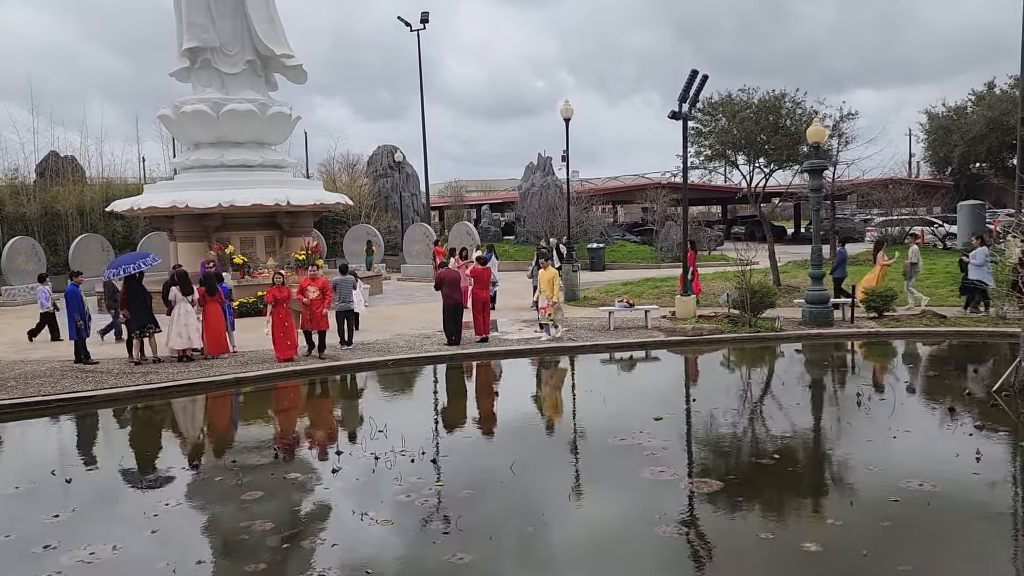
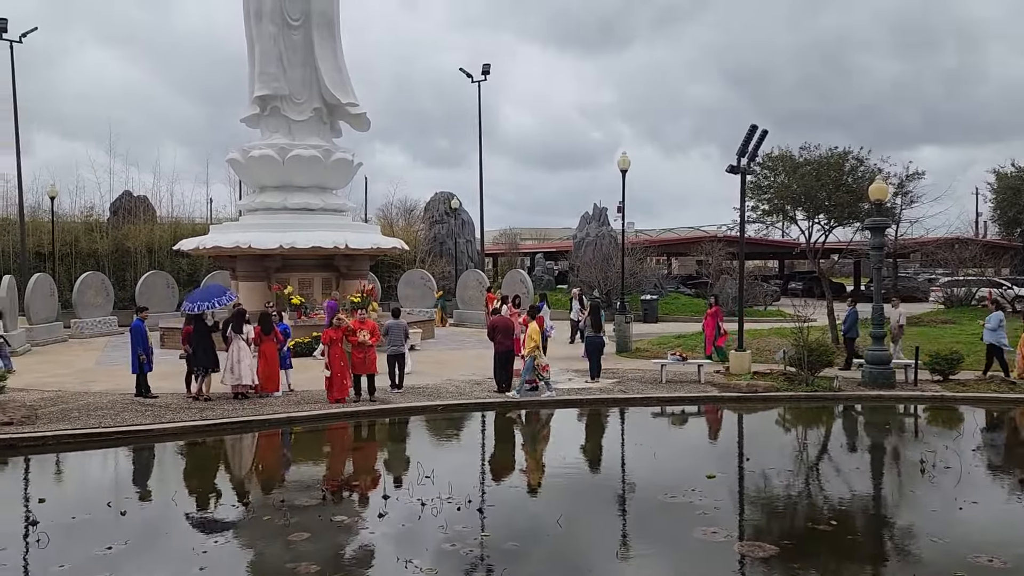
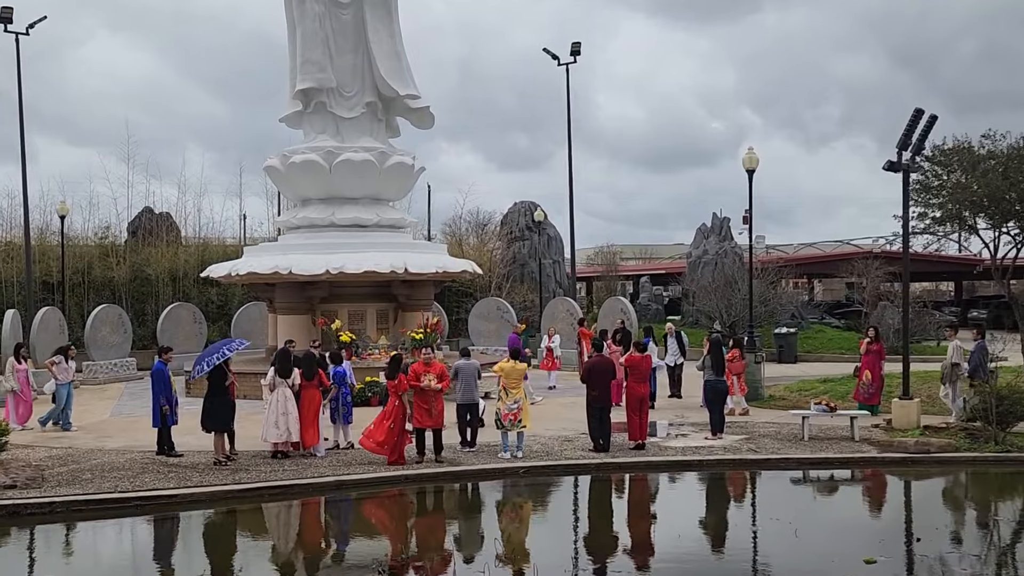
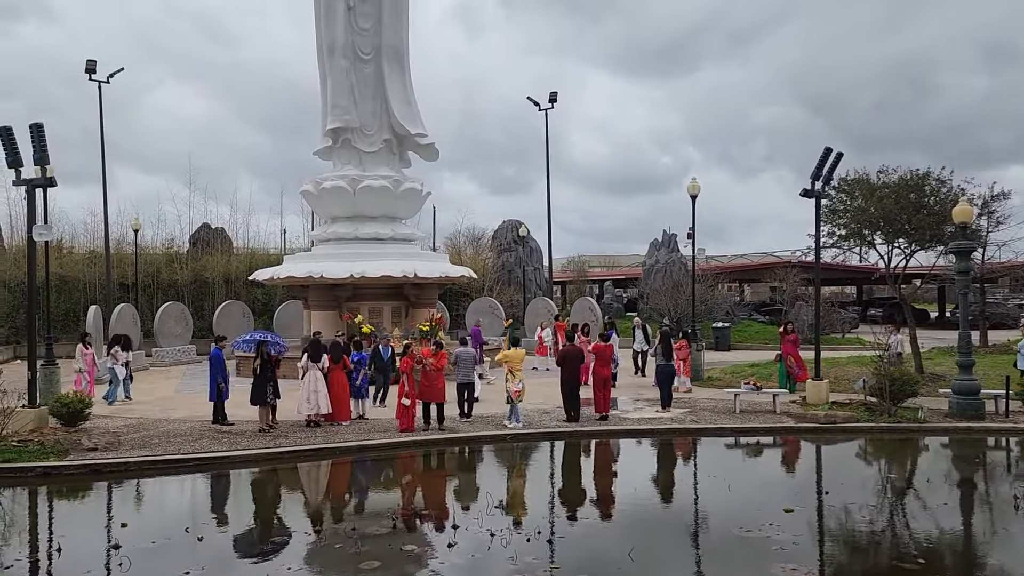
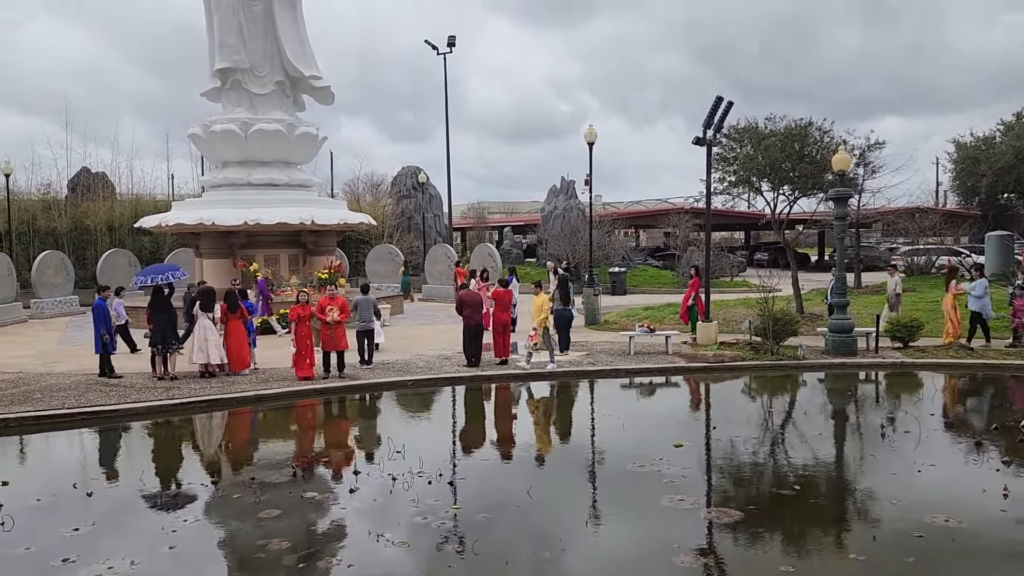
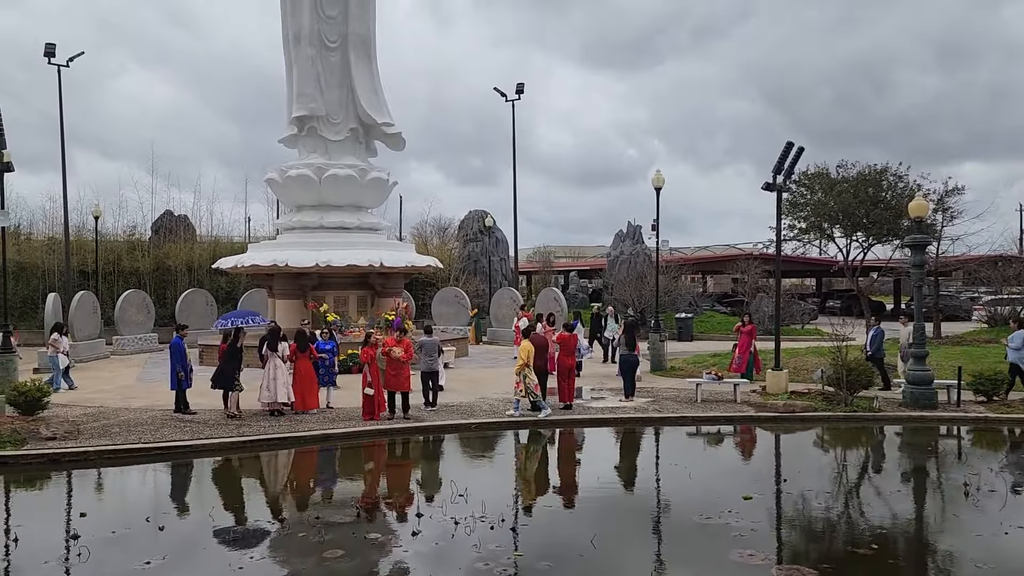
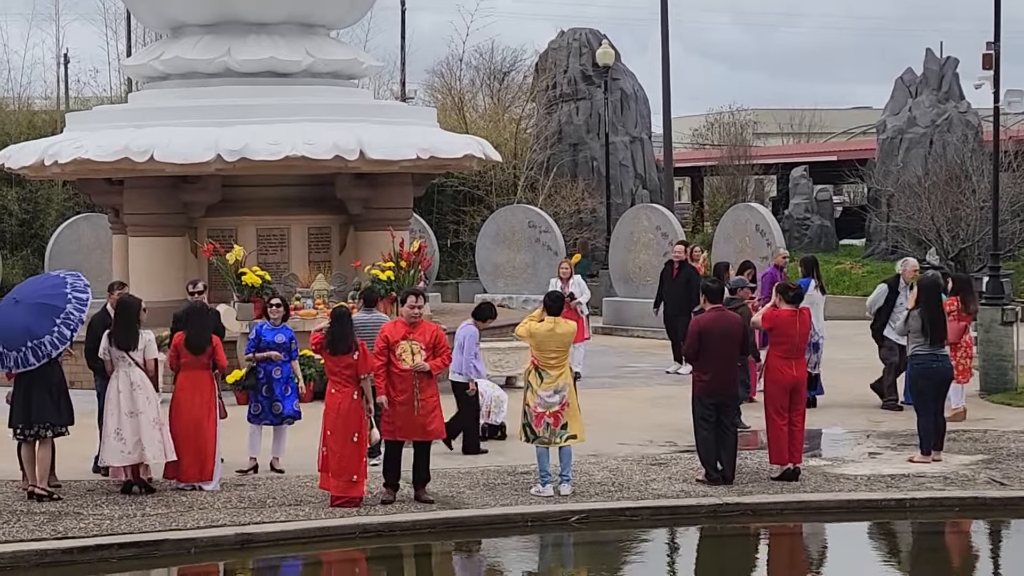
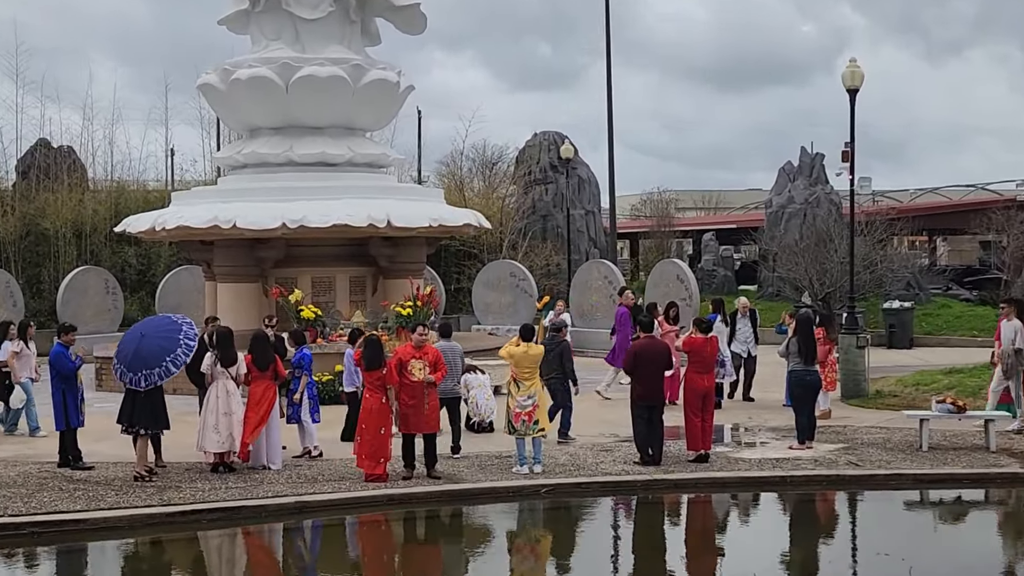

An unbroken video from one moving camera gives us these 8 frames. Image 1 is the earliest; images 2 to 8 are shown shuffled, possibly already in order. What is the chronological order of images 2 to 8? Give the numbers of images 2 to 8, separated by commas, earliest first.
5, 2, 6, 4, 3, 8, 7
